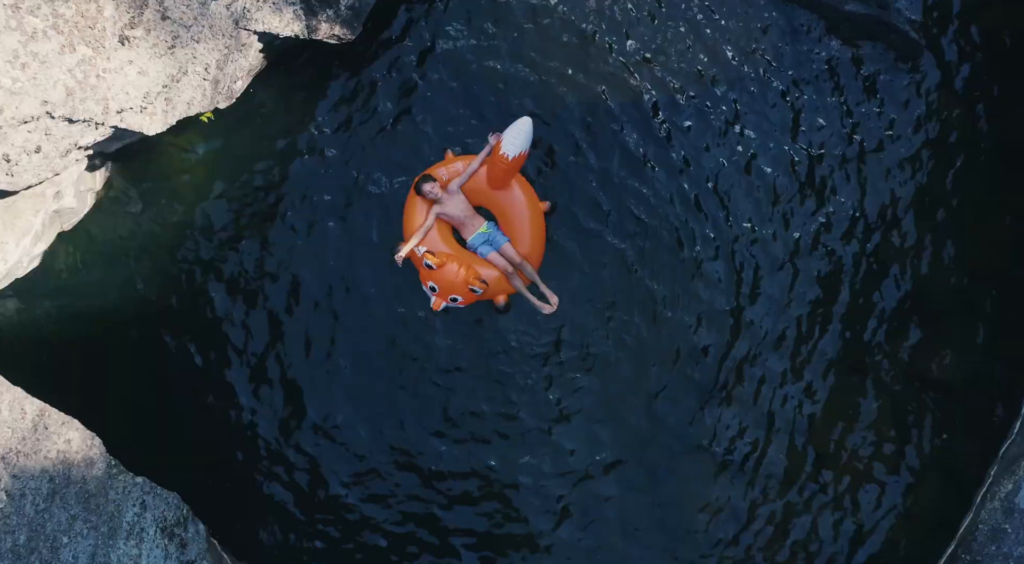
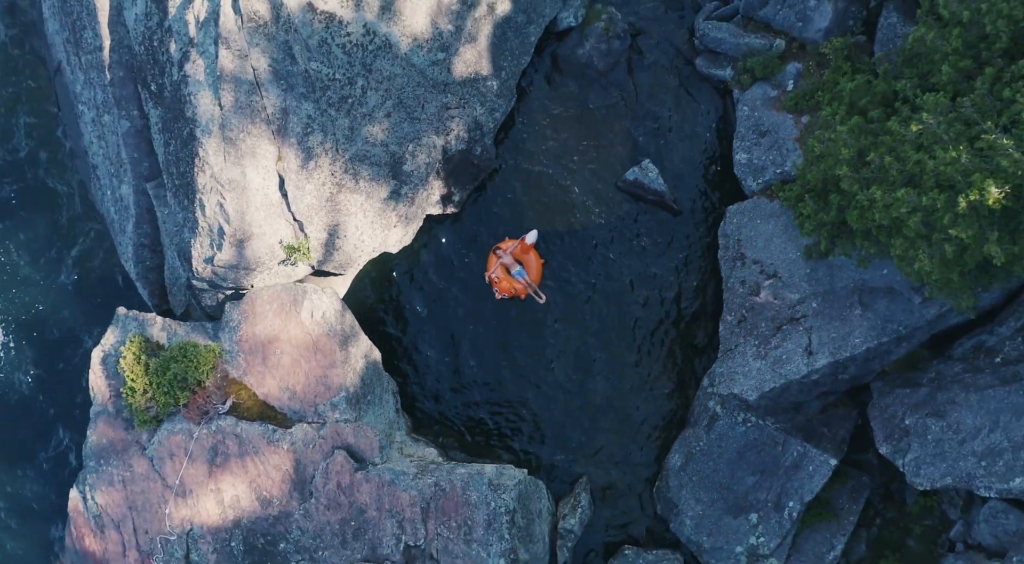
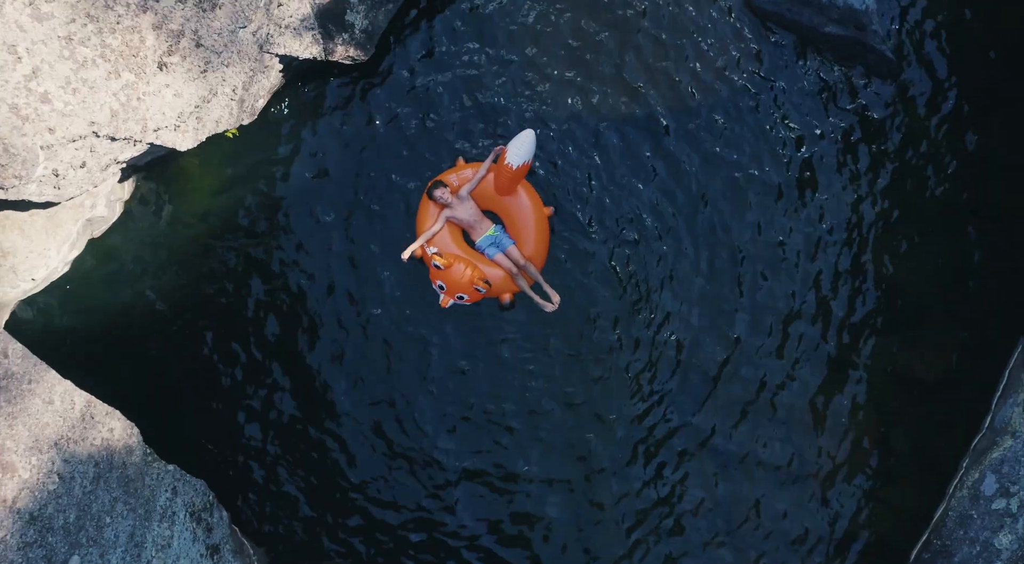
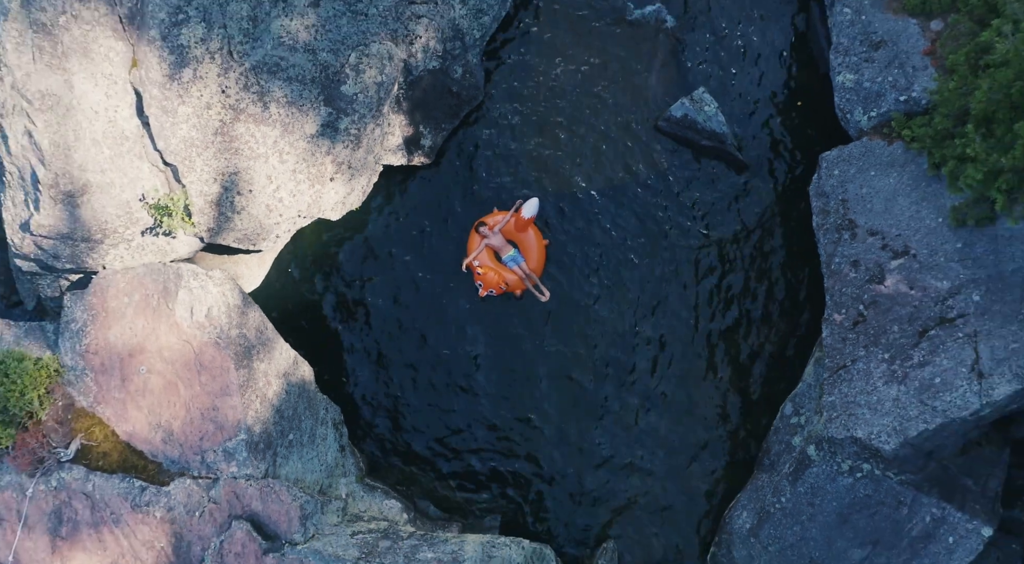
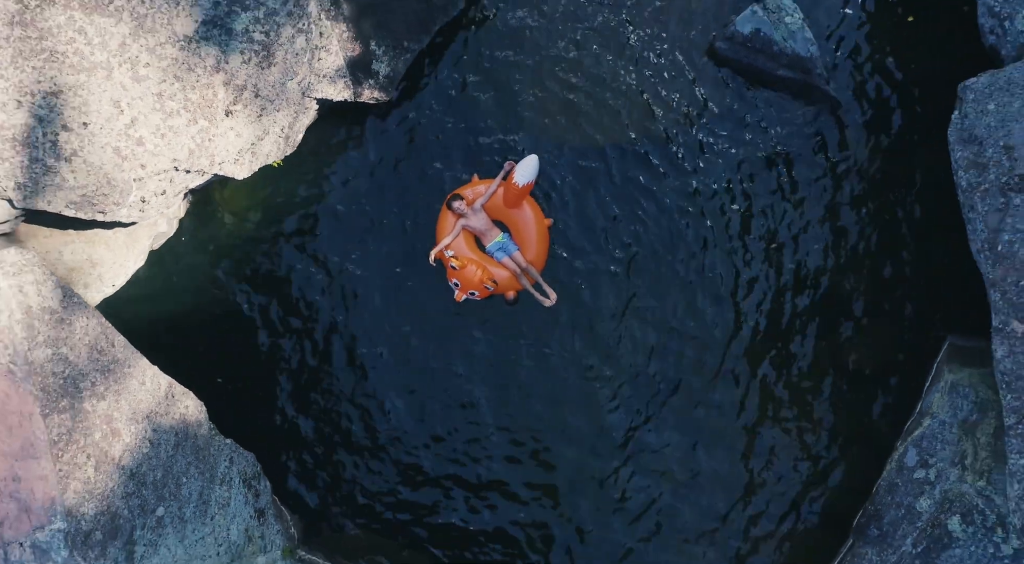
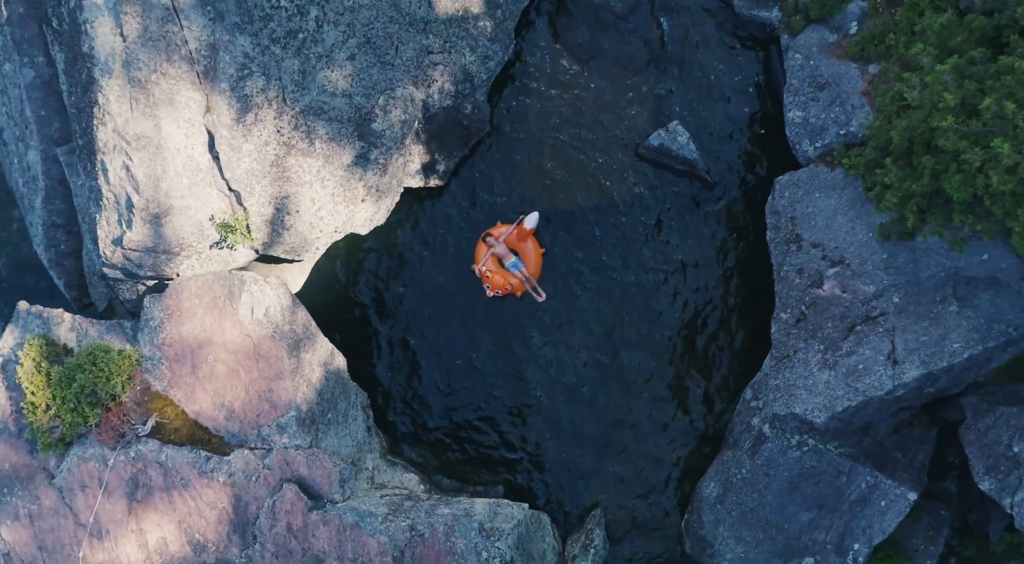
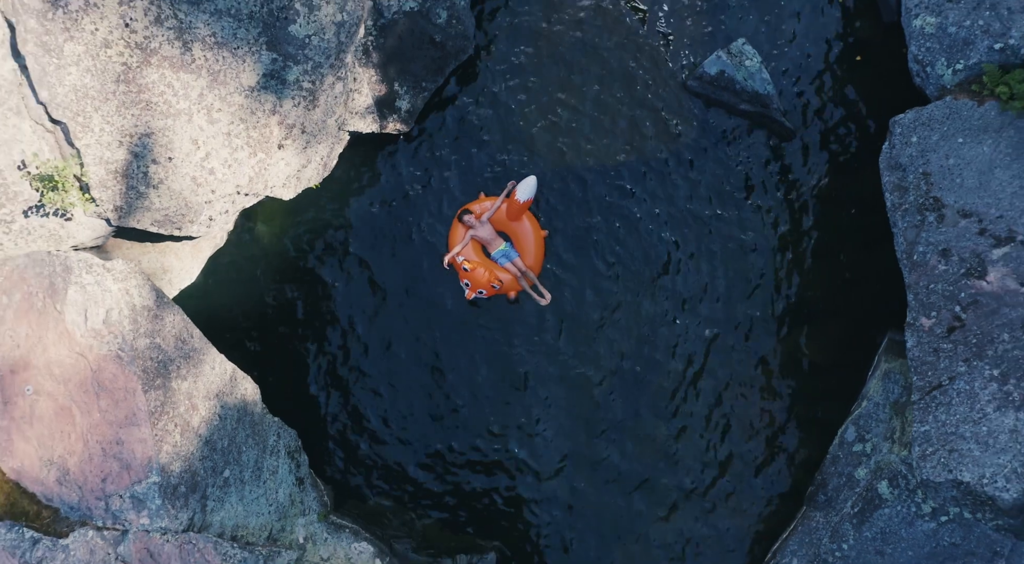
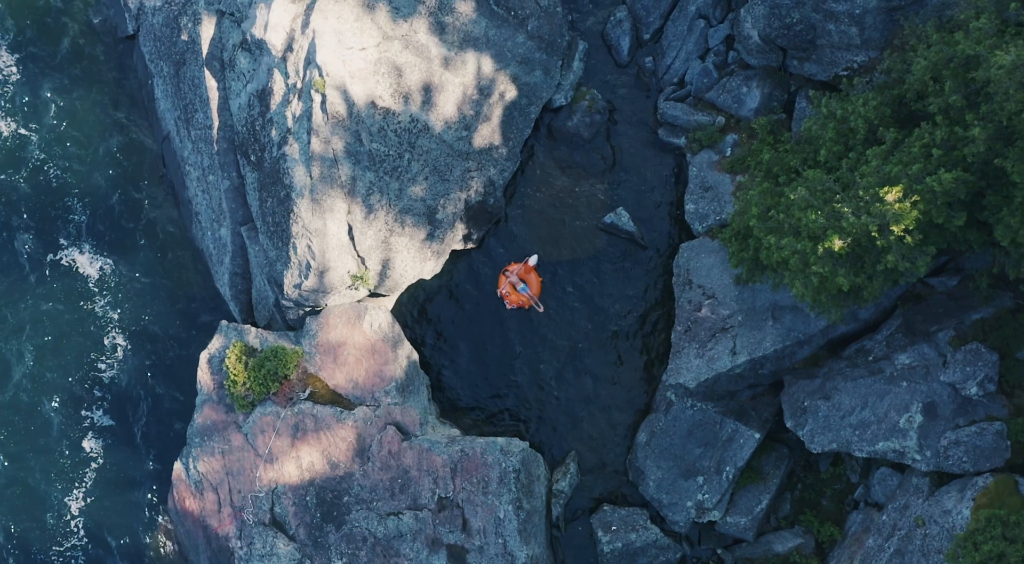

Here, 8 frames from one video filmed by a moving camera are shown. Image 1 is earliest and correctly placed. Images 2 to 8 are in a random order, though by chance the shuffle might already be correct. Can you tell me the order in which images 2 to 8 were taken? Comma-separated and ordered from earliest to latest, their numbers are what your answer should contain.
3, 5, 7, 4, 6, 2, 8
